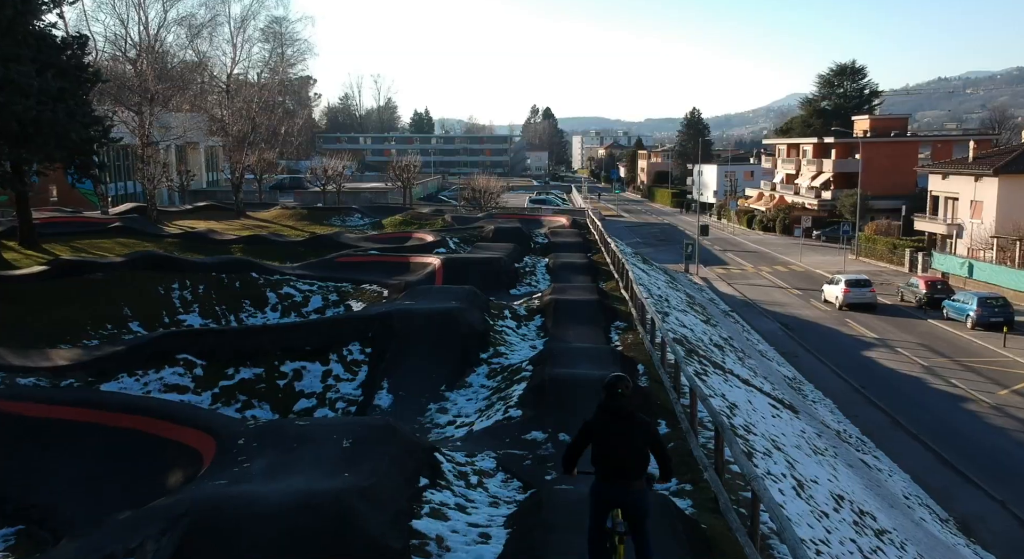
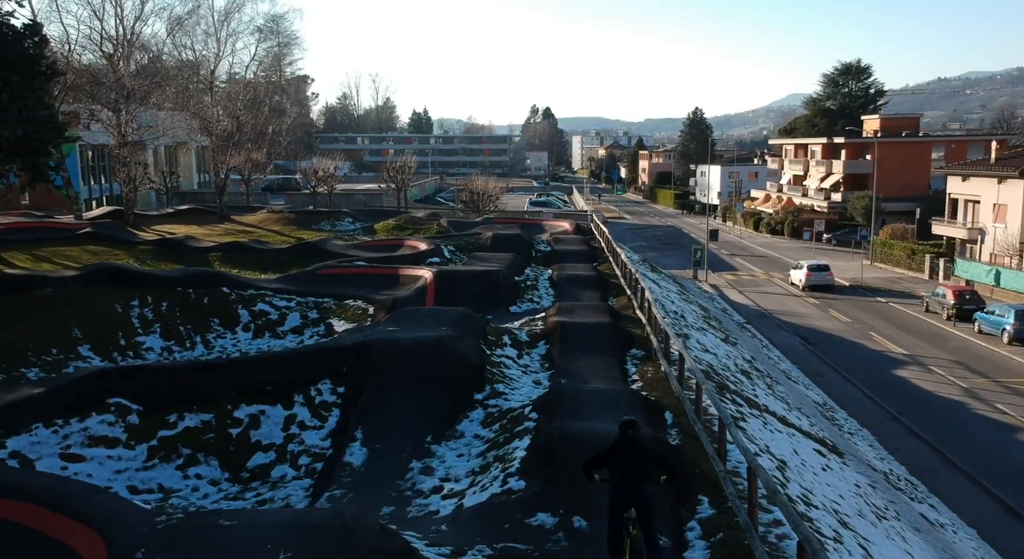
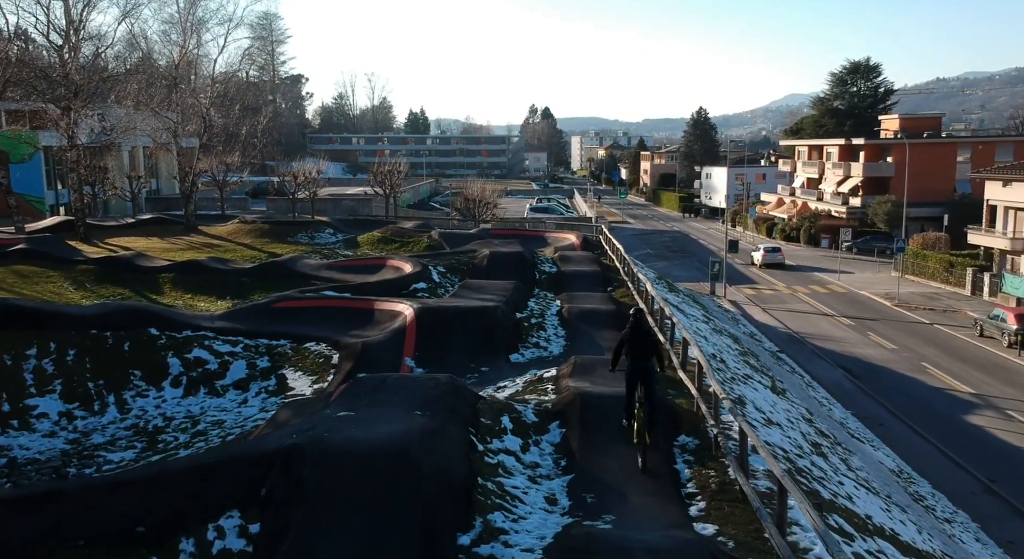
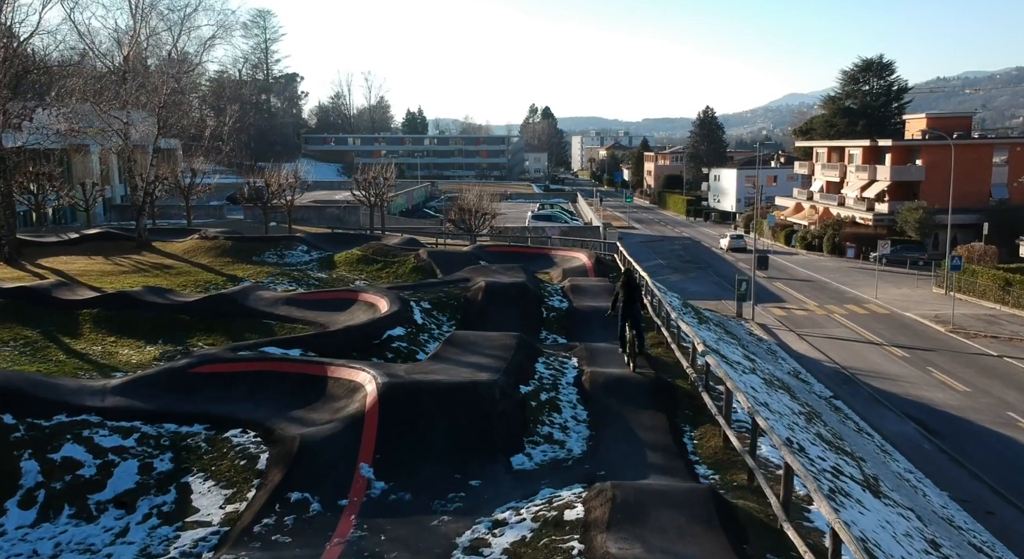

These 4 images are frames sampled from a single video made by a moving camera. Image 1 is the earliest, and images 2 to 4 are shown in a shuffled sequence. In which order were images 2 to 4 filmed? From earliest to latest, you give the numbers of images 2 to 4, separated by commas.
2, 3, 4
